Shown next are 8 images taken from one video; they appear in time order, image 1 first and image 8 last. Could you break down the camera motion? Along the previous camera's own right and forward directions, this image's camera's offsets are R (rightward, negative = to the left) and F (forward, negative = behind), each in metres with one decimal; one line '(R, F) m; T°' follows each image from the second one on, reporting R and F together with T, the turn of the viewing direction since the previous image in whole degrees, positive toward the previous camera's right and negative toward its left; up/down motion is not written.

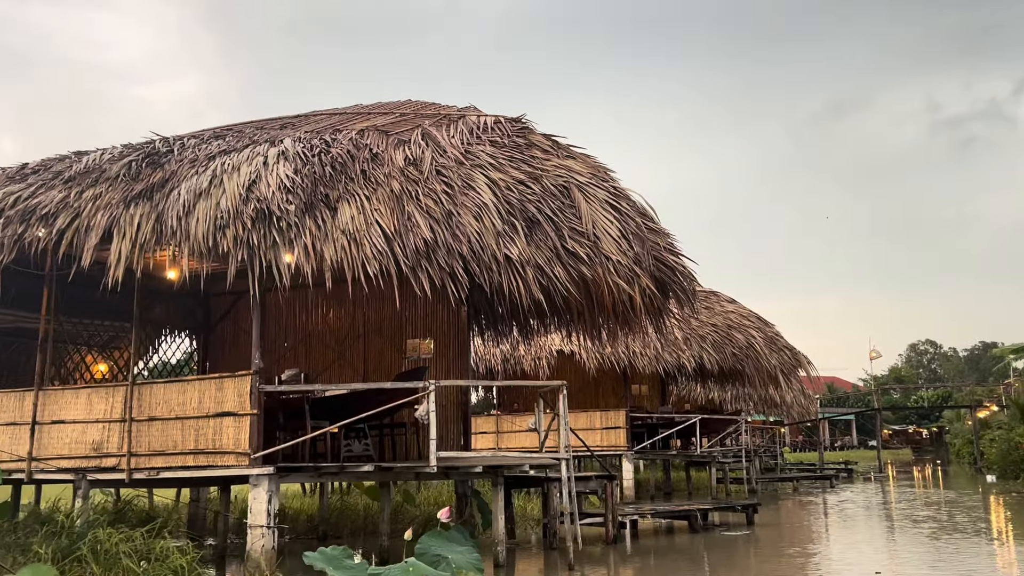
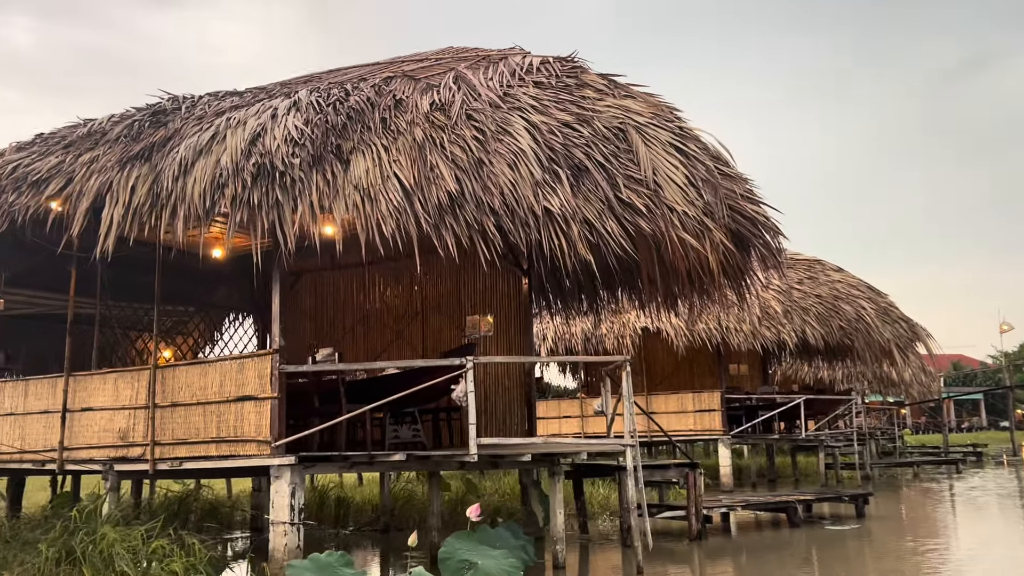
(+0.4, +1.0) m; -7°
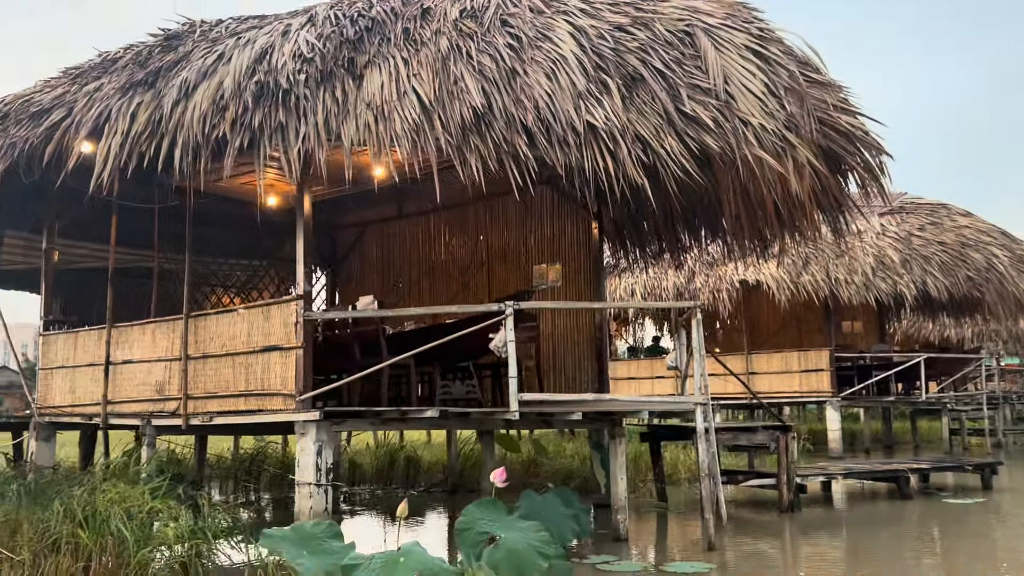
(+0.4, +0.8) m; -7°
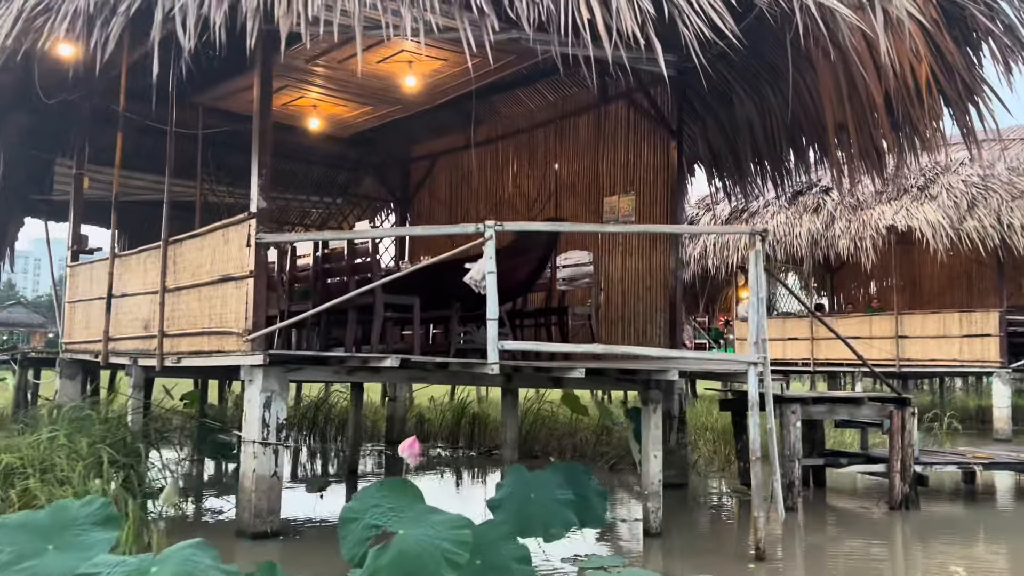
(+0.8, +1.3) m; -11°
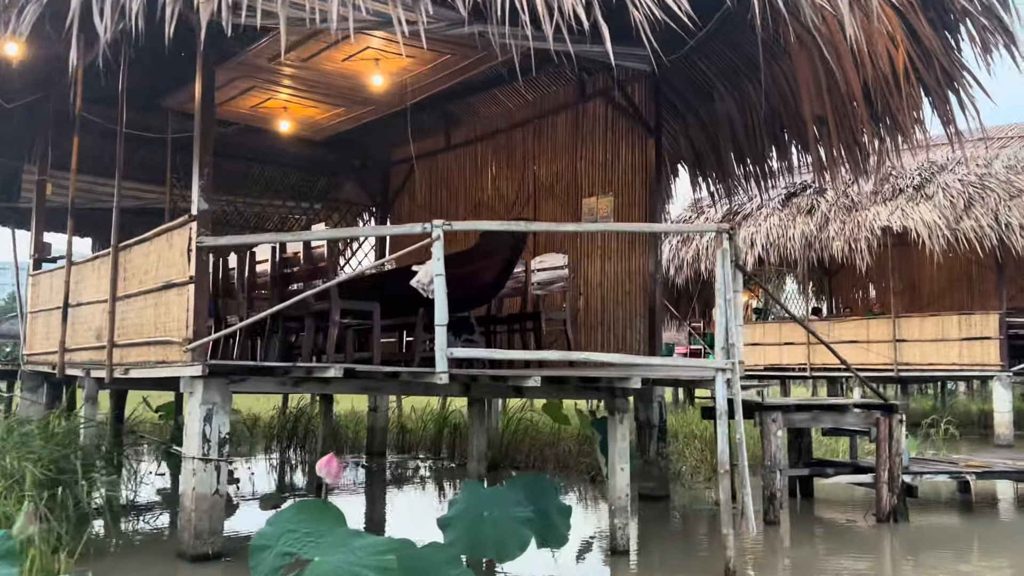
(+0.2, +0.3) m; 0°
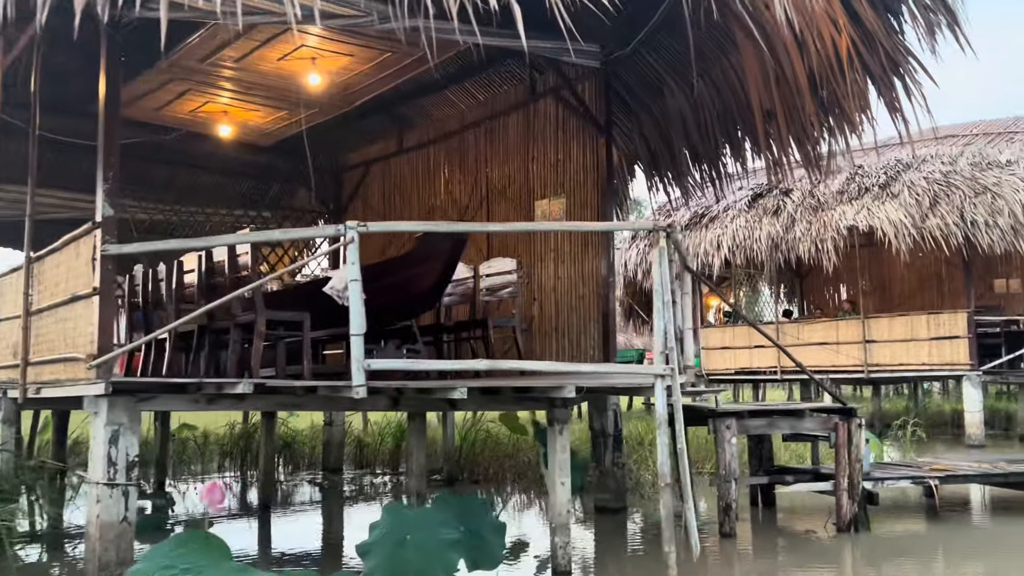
(+0.2, +0.3) m; +1°
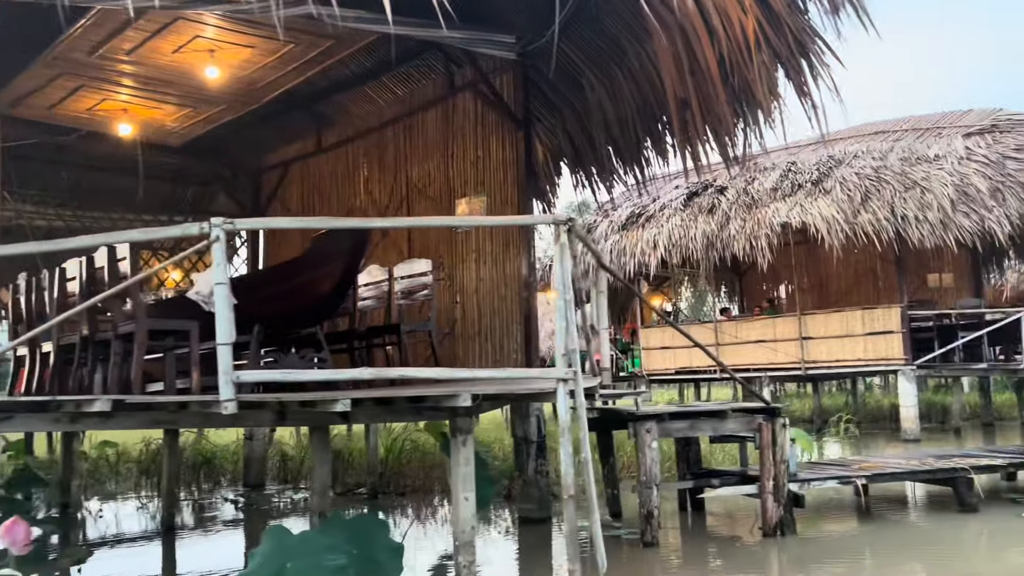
(+0.3, +0.3) m; +3°
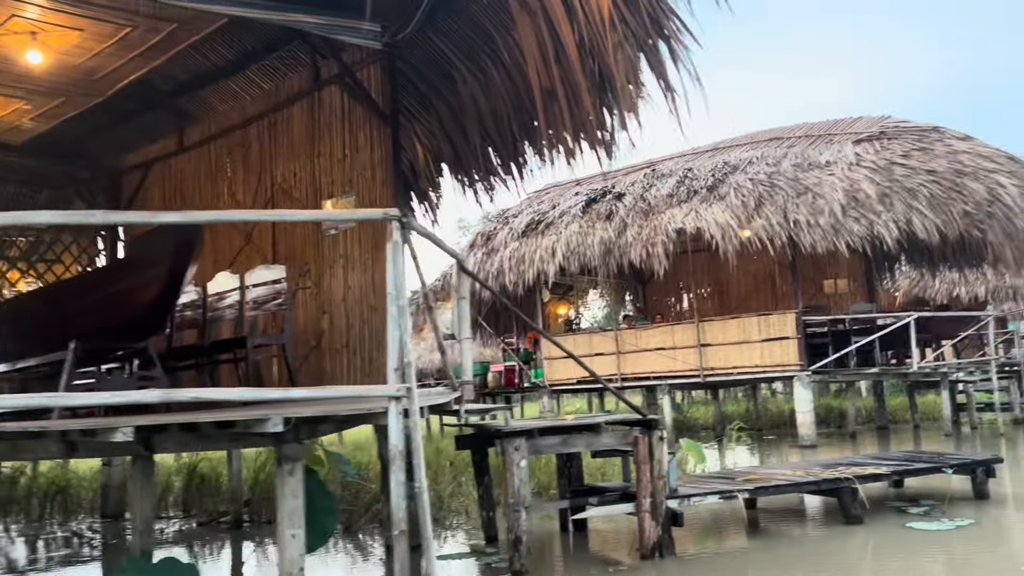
(+0.3, +0.4) m; +5°
